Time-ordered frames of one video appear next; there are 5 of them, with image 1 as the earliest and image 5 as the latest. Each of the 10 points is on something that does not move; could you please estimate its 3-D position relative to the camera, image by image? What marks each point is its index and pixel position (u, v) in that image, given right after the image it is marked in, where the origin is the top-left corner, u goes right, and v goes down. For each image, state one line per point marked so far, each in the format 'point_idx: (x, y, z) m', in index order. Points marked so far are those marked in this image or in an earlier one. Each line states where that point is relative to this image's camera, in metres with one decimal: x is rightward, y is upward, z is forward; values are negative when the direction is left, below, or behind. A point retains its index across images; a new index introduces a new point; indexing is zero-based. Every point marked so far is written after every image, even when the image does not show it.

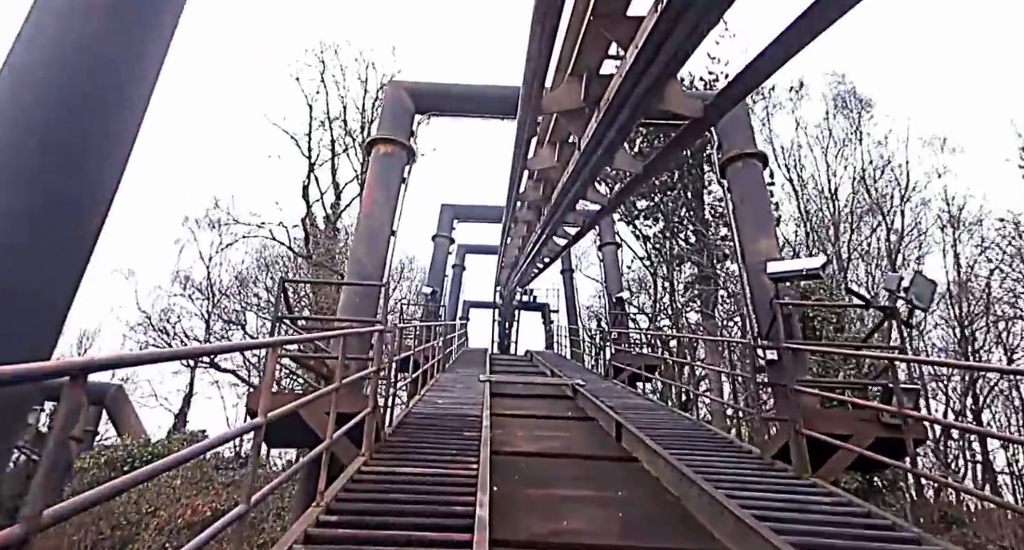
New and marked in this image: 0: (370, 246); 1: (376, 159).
0: (-1.3, +0.3, +5.2) m
1: (-1.3, +1.1, +5.5) m
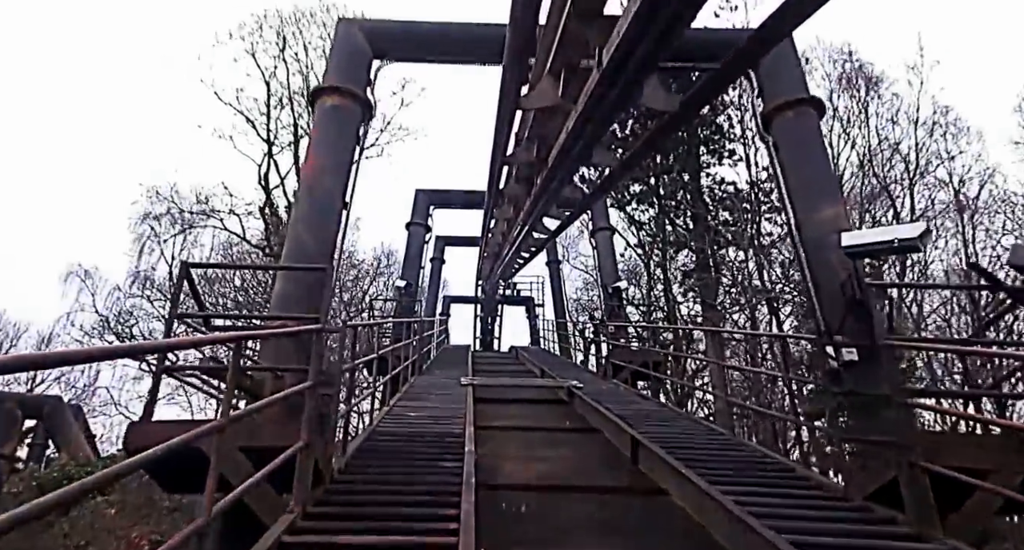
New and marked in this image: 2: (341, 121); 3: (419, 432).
0: (-1.4, +0.4, +4.0) m
1: (-1.4, +1.3, +4.3) m
2: (-1.3, +1.2, +4.3) m
3: (-0.8, -1.4, +5.0) m
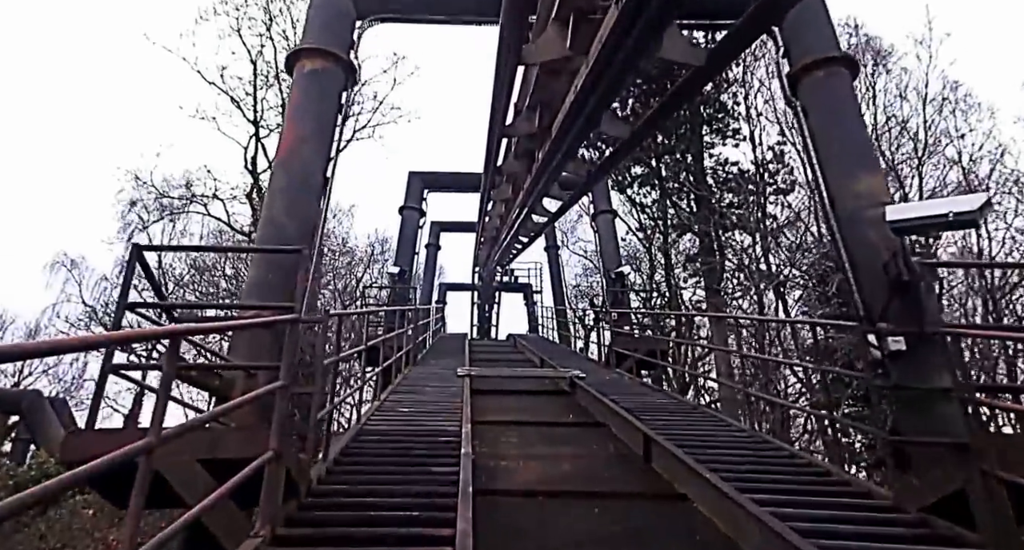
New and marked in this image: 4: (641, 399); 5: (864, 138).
0: (-1.4, +0.5, +3.6) m
1: (-1.5, +1.4, +3.8) m
2: (-1.3, +1.3, +3.8) m
3: (-0.8, -1.3, +4.6) m
4: (+1.4, -1.3, +5.8) m
5: (+2.2, +0.9, +3.5) m
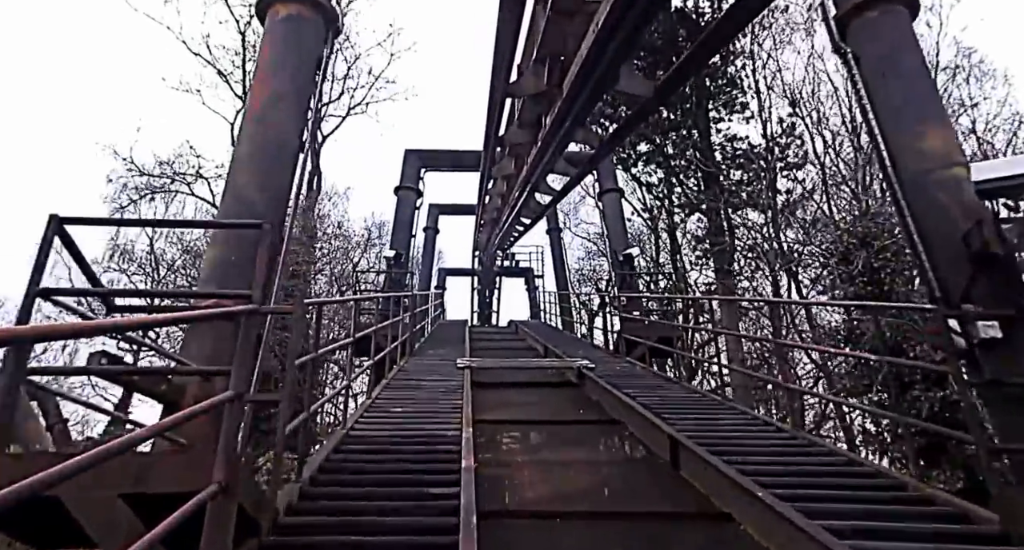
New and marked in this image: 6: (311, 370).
0: (-1.4, +0.6, +3.0) m
1: (-1.4, +1.5, +3.3) m
2: (-1.3, +1.4, +3.3) m
3: (-0.8, -1.2, +4.1) m
4: (+1.4, -1.1, +5.4) m
5: (+2.3, +1.0, +3.0) m
6: (-1.3, -0.6, +3.6) m
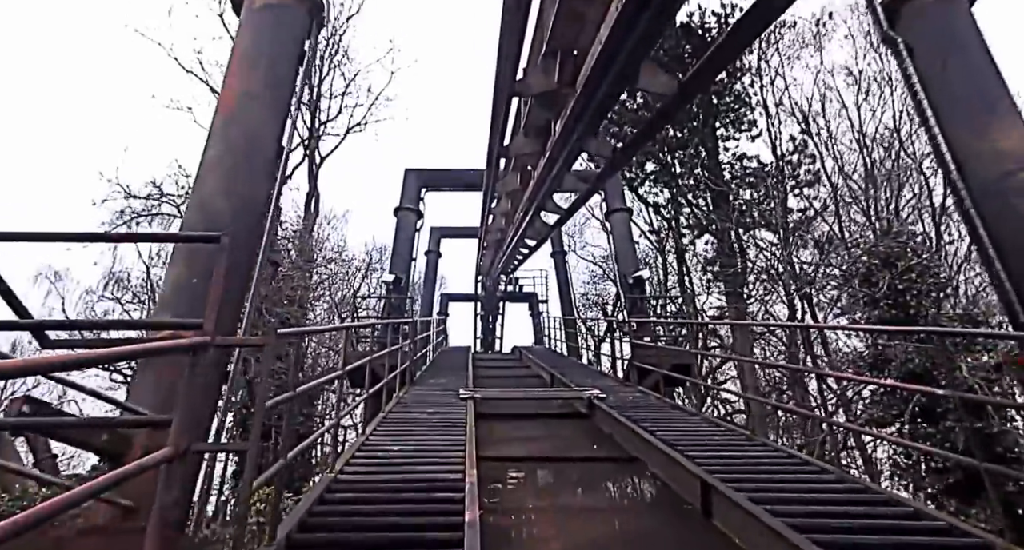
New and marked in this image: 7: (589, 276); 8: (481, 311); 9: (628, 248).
0: (-1.3, +0.5, +2.7) m
1: (-1.4, +1.3, +2.9) m
2: (-1.3, +1.3, +3.0) m
3: (-0.7, -1.3, +3.7) m
4: (+1.5, -1.3, +4.9) m
5: (+2.3, +0.9, +2.6) m
6: (-1.3, -0.8, +3.2) m
7: (+2.5, 0.0, +18.4) m
8: (-1.1, -1.2, +19.0) m
9: (+1.9, +0.4, +9.2) m
